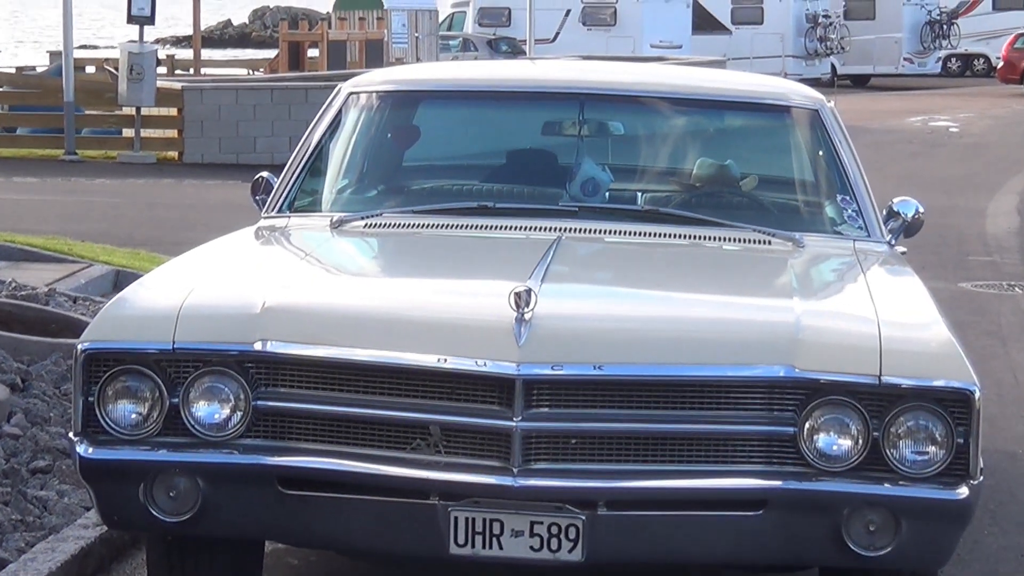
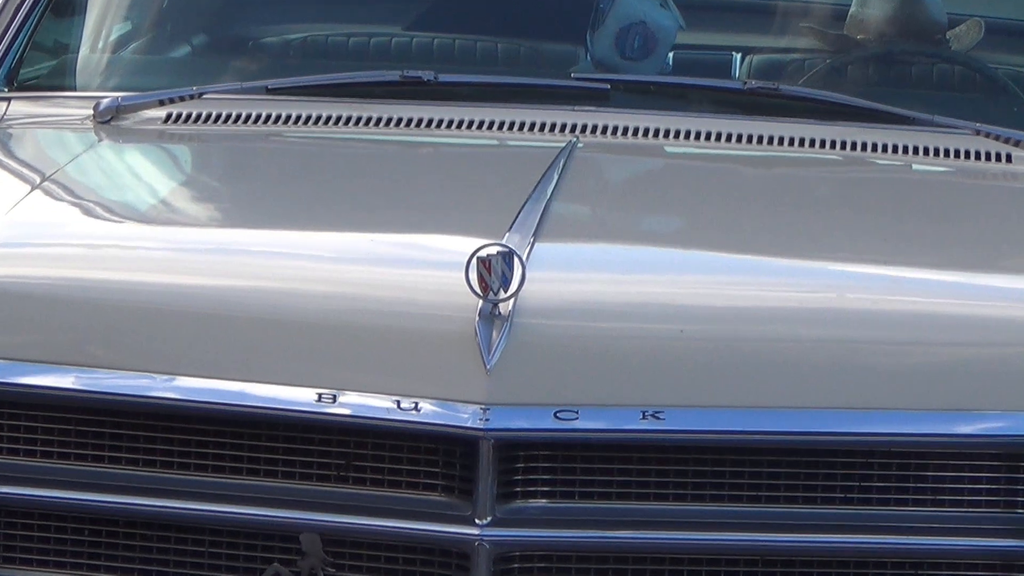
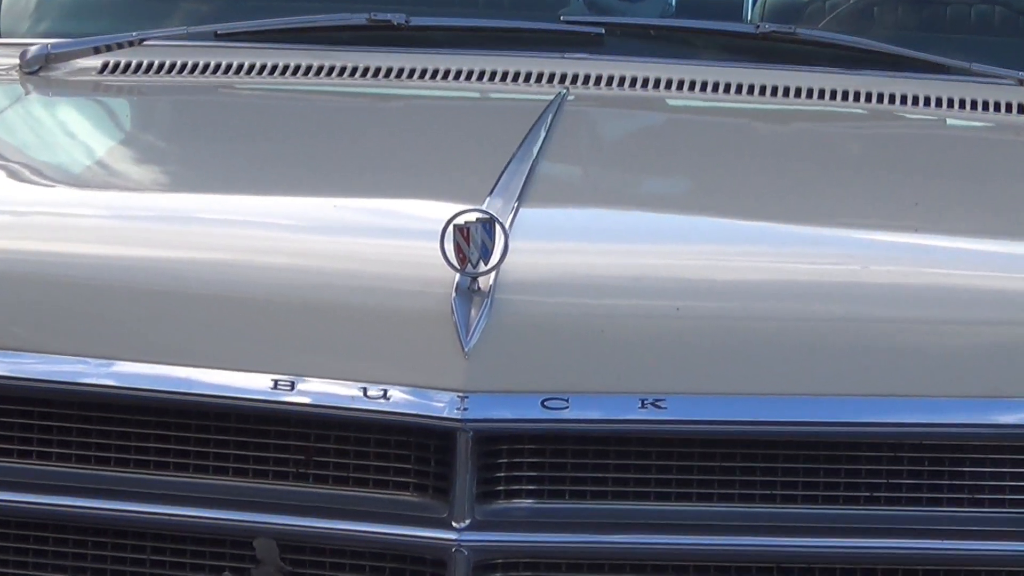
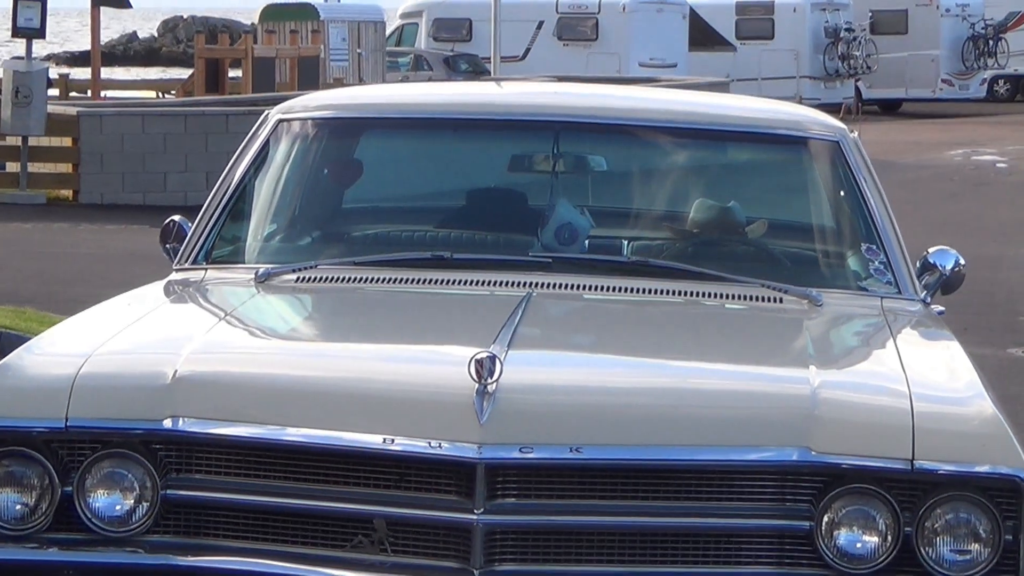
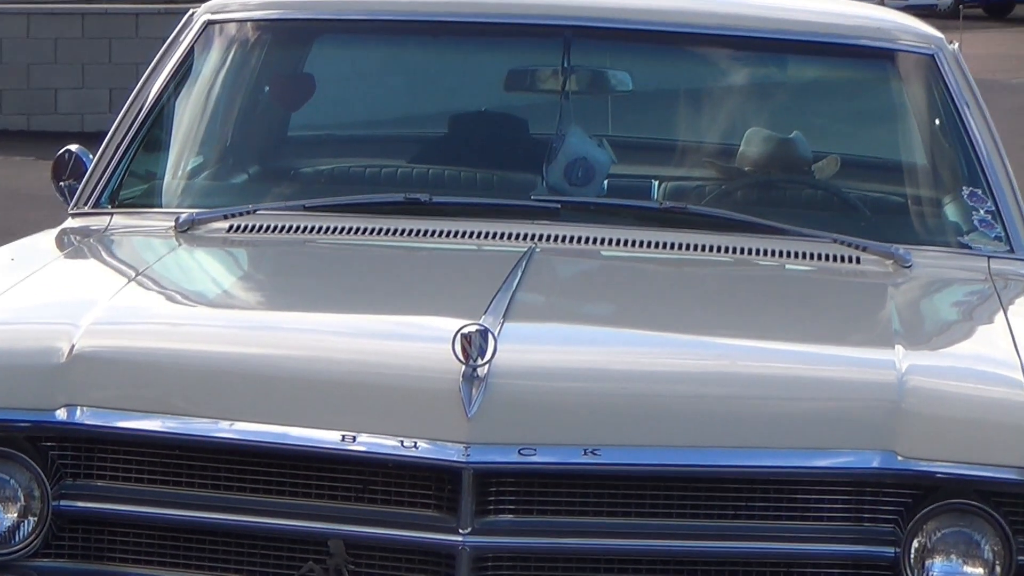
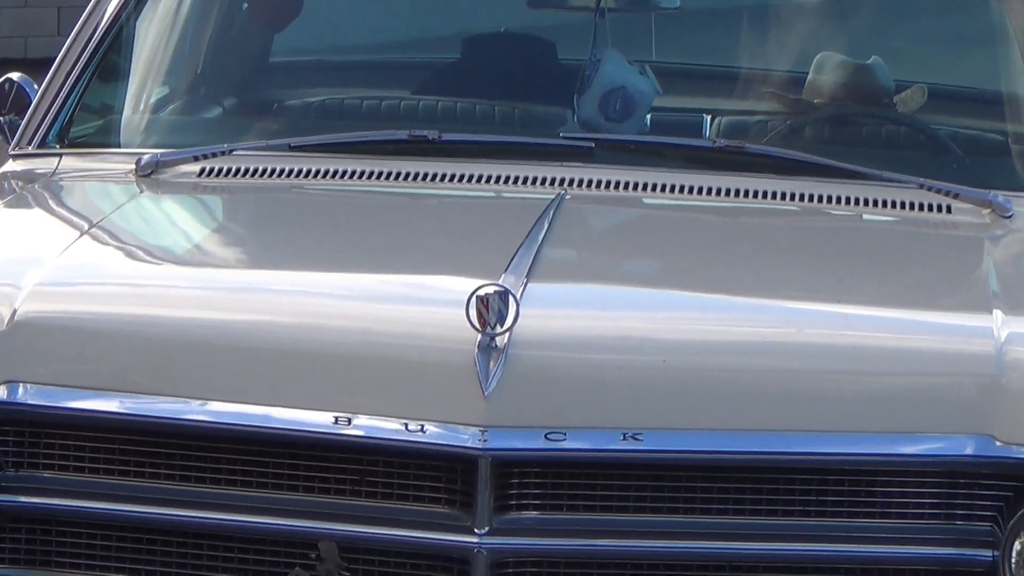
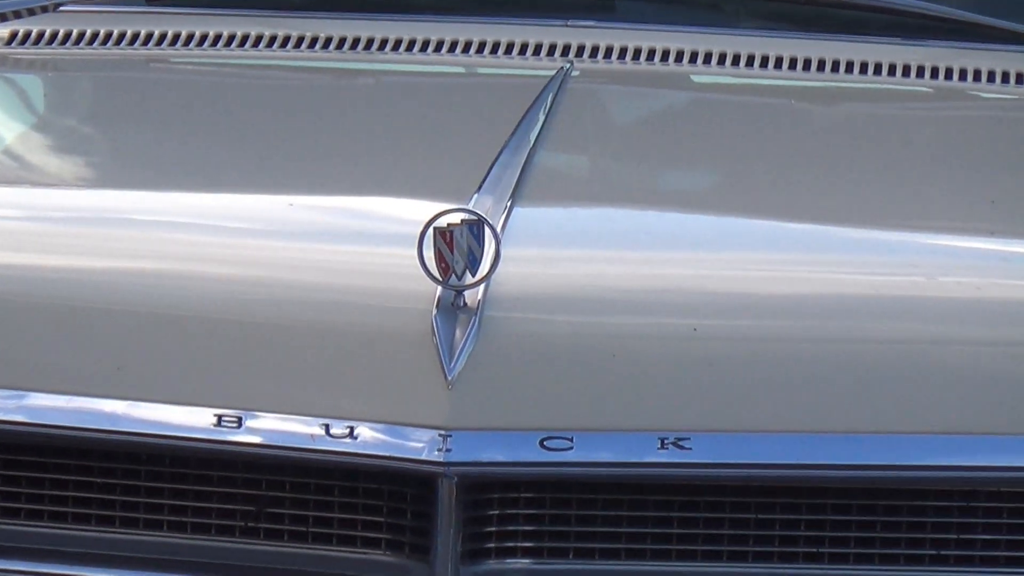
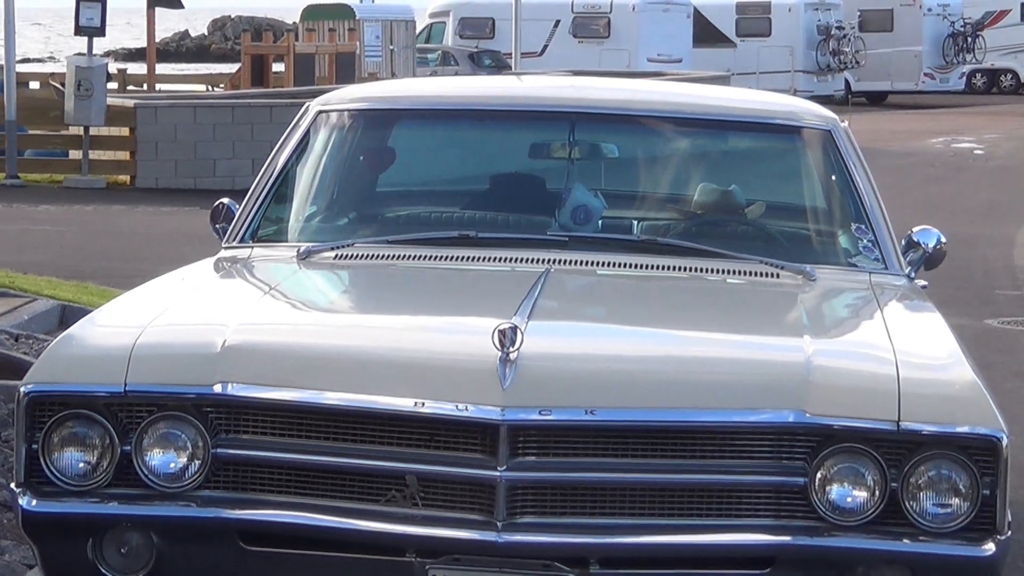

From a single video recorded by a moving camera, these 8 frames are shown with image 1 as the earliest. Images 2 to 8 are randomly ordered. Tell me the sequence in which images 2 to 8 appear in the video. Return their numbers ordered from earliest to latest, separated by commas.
8, 4, 5, 6, 2, 3, 7
